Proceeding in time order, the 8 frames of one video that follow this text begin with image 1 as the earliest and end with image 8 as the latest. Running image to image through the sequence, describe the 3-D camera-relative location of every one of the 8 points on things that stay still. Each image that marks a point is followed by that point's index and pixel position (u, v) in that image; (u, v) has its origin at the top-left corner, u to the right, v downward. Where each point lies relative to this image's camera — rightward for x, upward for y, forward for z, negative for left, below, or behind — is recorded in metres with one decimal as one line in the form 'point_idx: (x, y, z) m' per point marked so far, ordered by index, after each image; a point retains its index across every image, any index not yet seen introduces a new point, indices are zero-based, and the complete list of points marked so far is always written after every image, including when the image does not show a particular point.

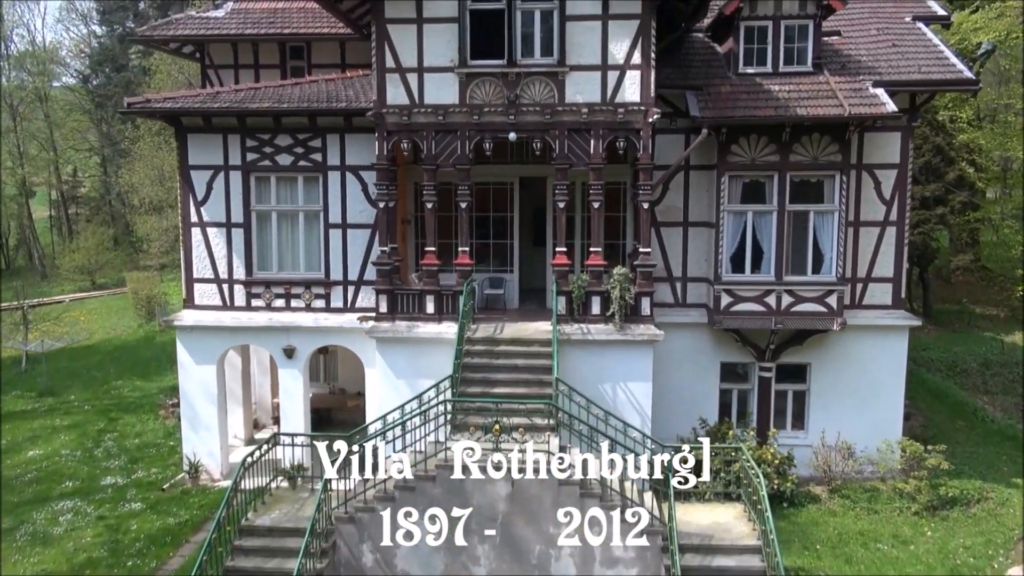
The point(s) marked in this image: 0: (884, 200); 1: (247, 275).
0: (+6.0, +1.5, +12.9) m
1: (-4.3, +0.2, +13.0) m
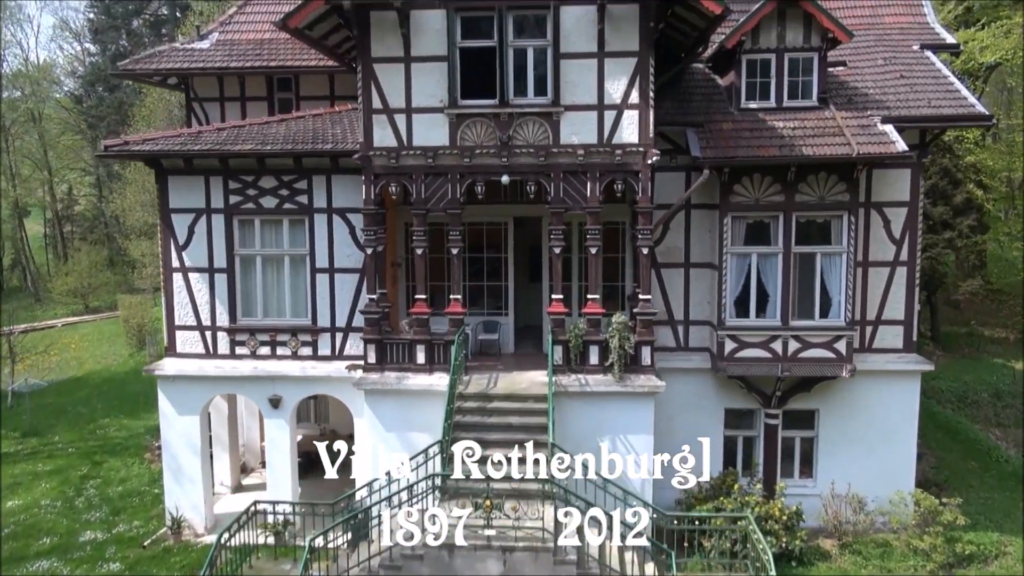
0: (+6.0, +0.8, +12.4) m
1: (-4.4, -0.5, +12.5) m
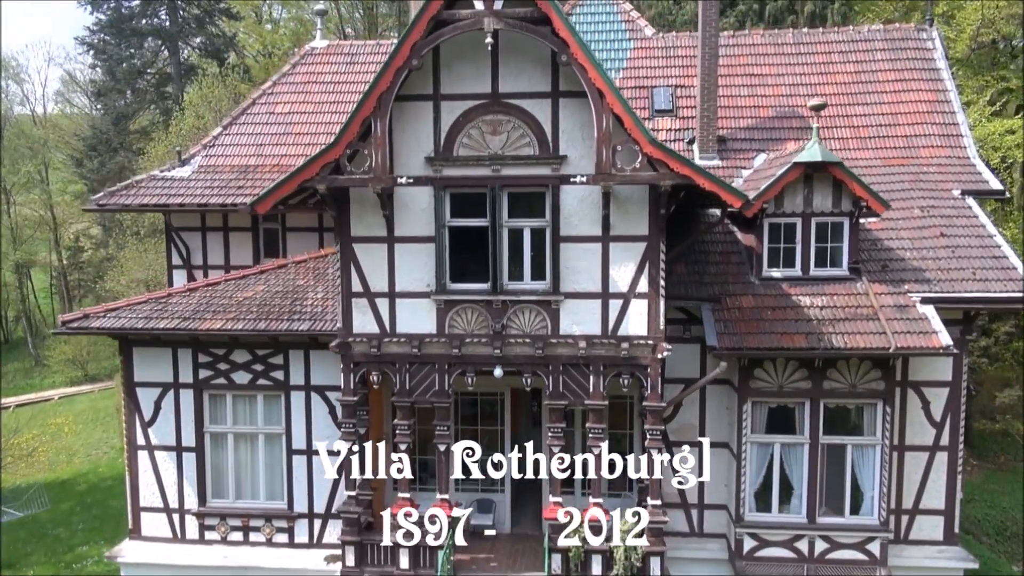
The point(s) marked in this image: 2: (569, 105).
0: (+5.9, -1.9, +11.1) m
1: (-4.5, -3.1, +11.4) m
2: (+0.7, +2.2, +9.6) m
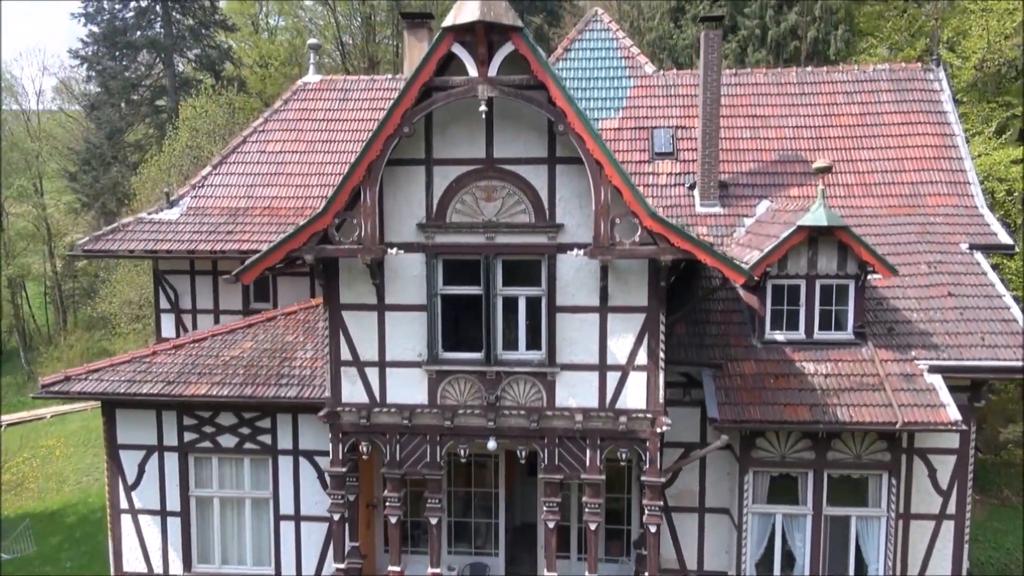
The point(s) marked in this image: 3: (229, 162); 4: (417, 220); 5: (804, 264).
0: (+5.8, -2.7, +10.8) m
1: (-4.6, -3.9, +11.1) m
2: (+0.6, +1.4, +9.3) m
3: (-5.3, +2.4, +14.9) m
4: (-1.1, +0.8, +9.5) m
5: (+3.9, +0.3, +10.6) m
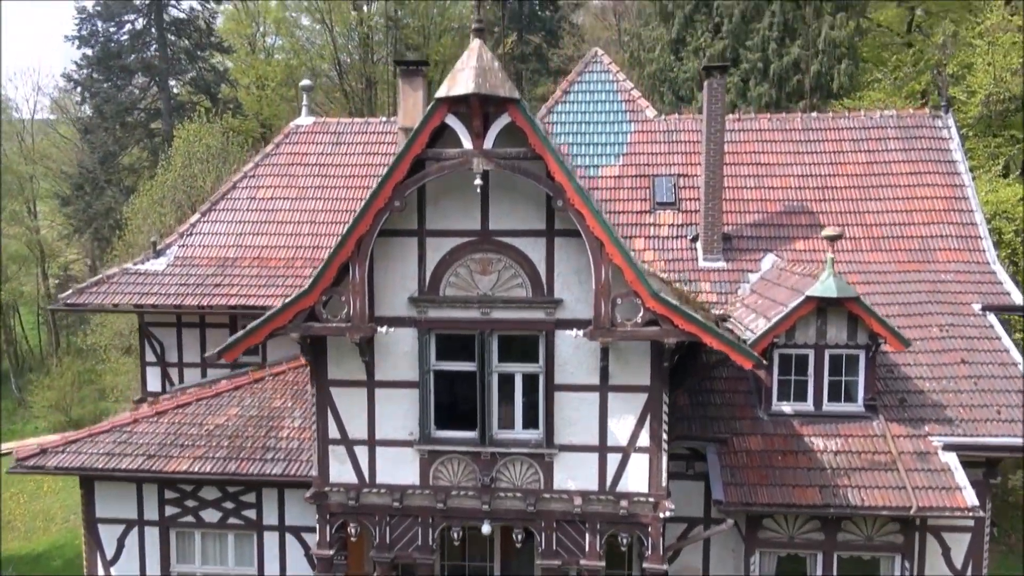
0: (+5.8, -3.7, +10.3) m
1: (-4.6, -4.8, +10.6) m
2: (+0.6, +0.5, +8.9) m
3: (-5.4, +1.5, +14.4) m
4: (-1.2, -0.1, +9.1) m
5: (+3.9, -0.6, +10.1) m
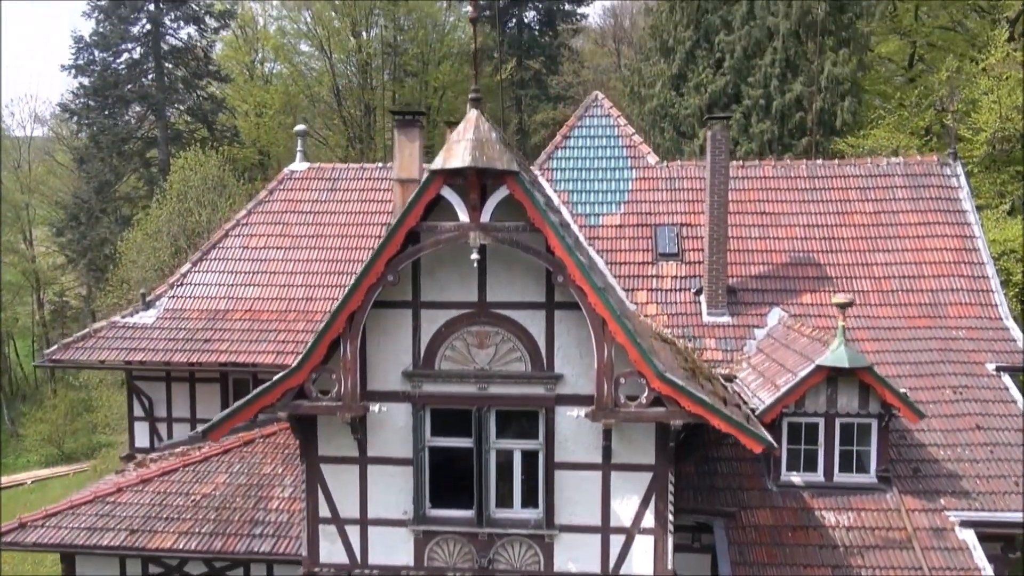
0: (+5.7, -4.5, +9.9) m
1: (-4.7, -5.7, +10.1) m
2: (+0.6, -0.3, +8.5) m
3: (-5.4, +0.5, +14.1) m
4: (-1.2, -0.9, +8.7) m
5: (+3.8, -1.4, +9.8) m
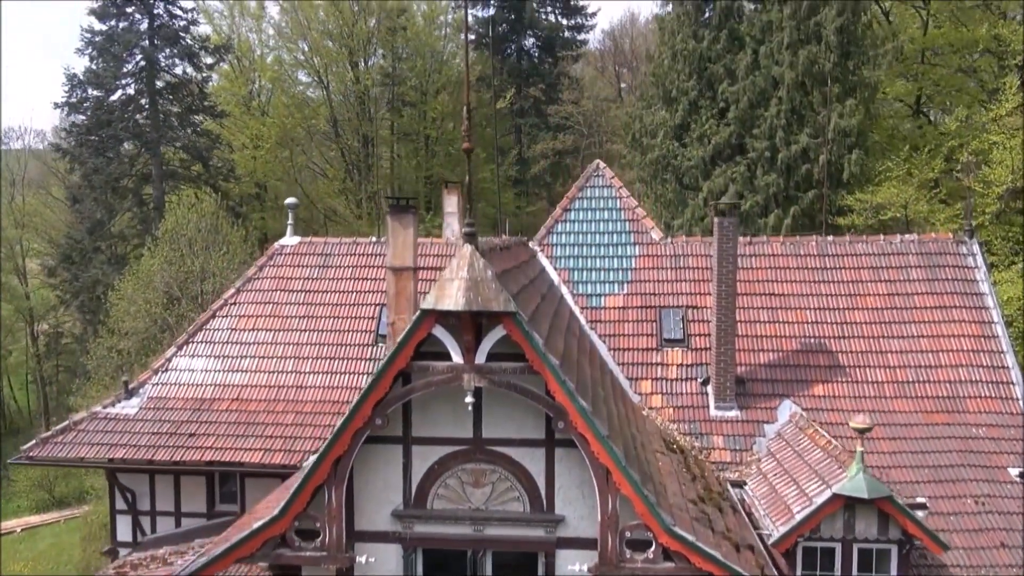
0: (+5.7, -5.9, +9.3) m
1: (-4.7, -7.1, +9.5) m
2: (+0.5, -1.7, +8.0) m
3: (-5.4, -0.9, +13.5) m
4: (-1.2, -2.3, +8.1) m
5: (+3.8, -2.8, +9.2) m
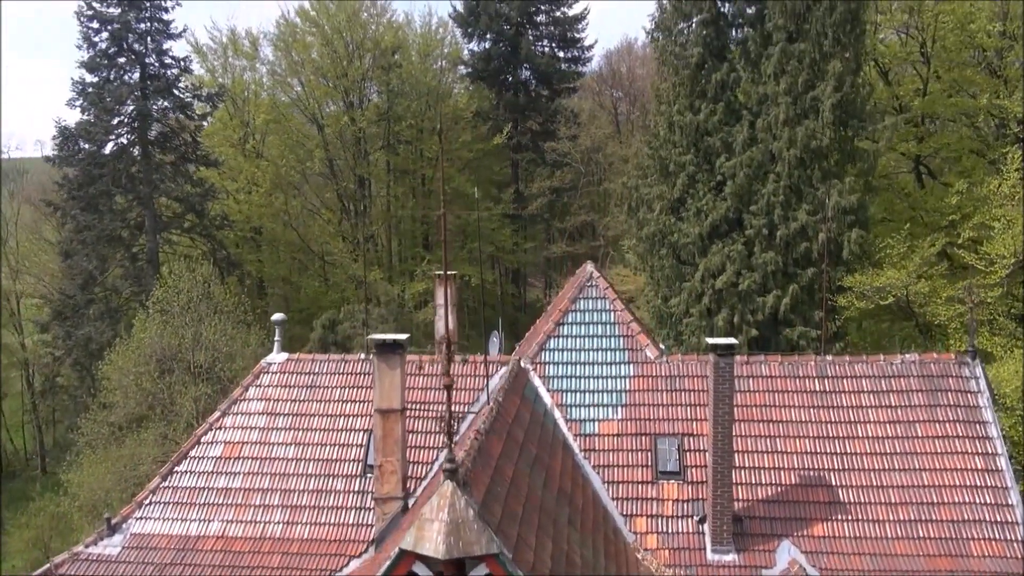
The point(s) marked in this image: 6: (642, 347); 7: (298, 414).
0: (+5.6, -7.9, +9.0) m
1: (-4.8, -9.2, +9.3) m
2: (+0.4, -3.8, +7.7) m
3: (-5.5, -3.0, +13.2) m
4: (-1.4, -4.4, +7.8) m
5: (+3.7, -4.9, +8.9) m
6: (+2.3, -1.0, +13.9) m
7: (-3.7, -2.2, +13.7) m
